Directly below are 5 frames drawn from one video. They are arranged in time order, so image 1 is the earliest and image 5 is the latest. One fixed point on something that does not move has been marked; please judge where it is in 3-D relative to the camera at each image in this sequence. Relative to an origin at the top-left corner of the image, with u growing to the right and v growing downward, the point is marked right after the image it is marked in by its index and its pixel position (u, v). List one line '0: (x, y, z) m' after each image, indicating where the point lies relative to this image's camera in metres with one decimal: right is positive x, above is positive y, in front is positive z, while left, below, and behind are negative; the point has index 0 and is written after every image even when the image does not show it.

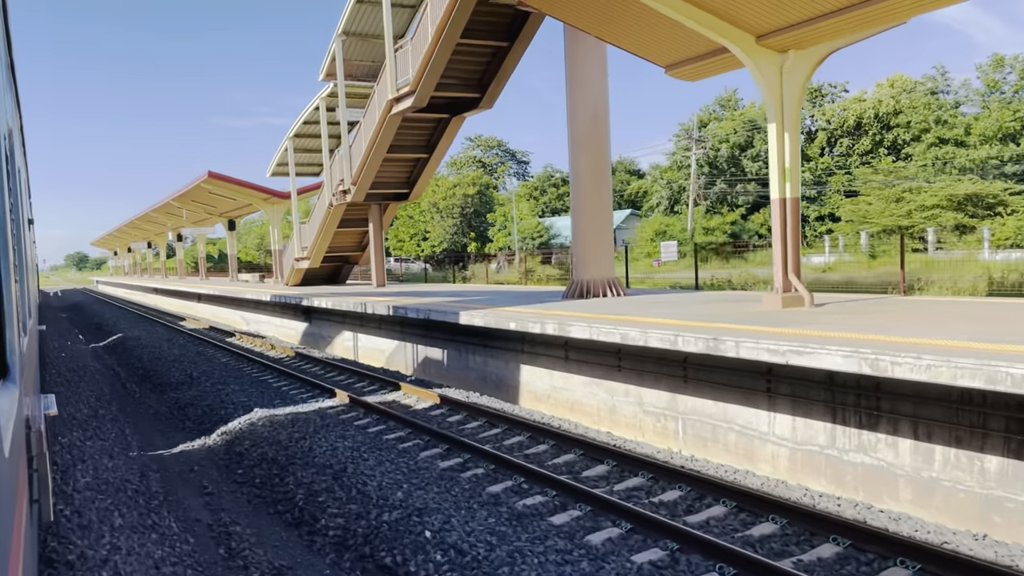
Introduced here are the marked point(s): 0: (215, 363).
0: (-4.6, -1.1, +14.2) m
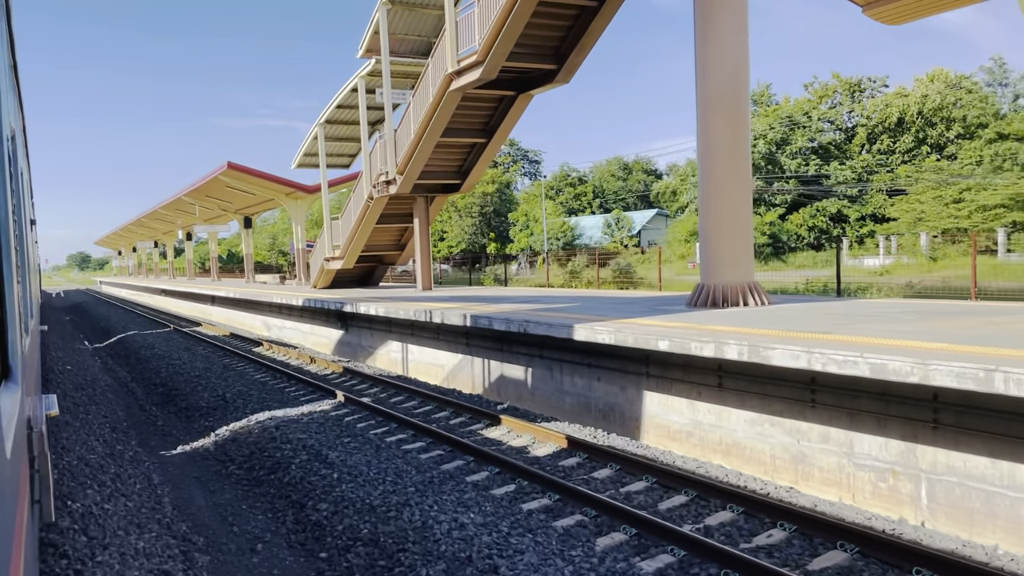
0: (-3.4, -1.2, +12.1) m
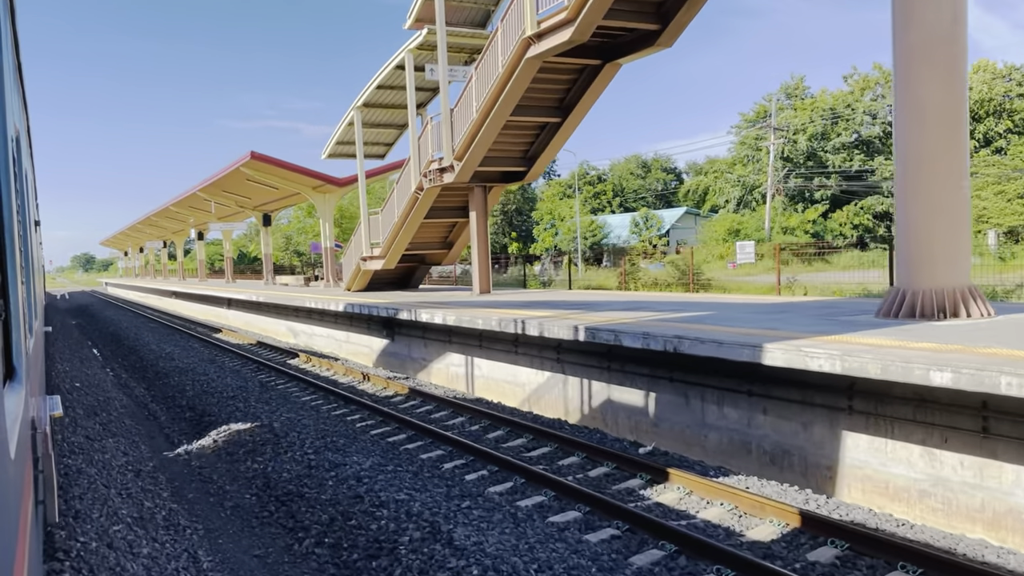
0: (-2.3, -1.2, +10.0) m
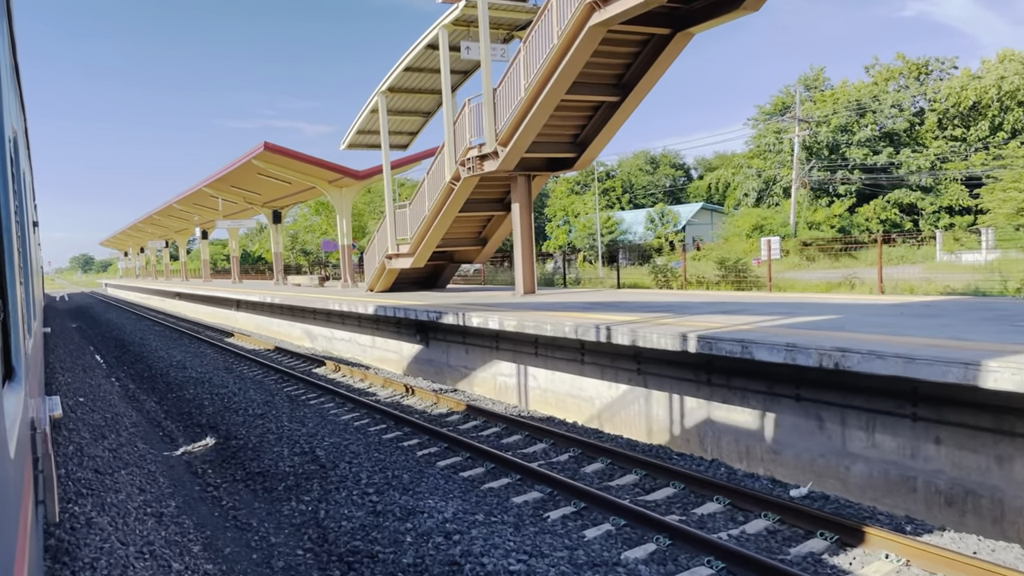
0: (-1.7, -1.3, +8.6) m
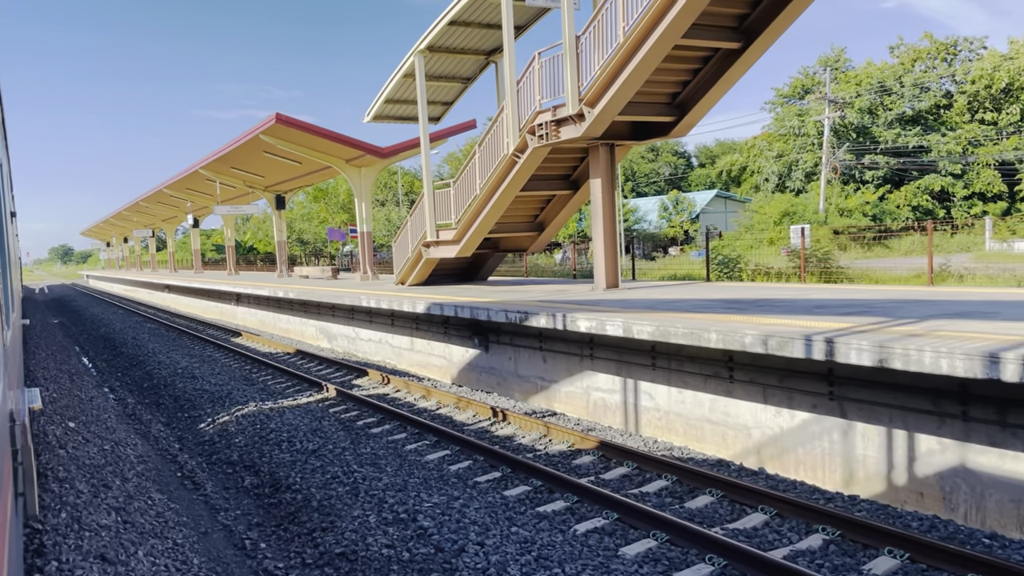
0: (-0.6, -1.2, +6.3) m
